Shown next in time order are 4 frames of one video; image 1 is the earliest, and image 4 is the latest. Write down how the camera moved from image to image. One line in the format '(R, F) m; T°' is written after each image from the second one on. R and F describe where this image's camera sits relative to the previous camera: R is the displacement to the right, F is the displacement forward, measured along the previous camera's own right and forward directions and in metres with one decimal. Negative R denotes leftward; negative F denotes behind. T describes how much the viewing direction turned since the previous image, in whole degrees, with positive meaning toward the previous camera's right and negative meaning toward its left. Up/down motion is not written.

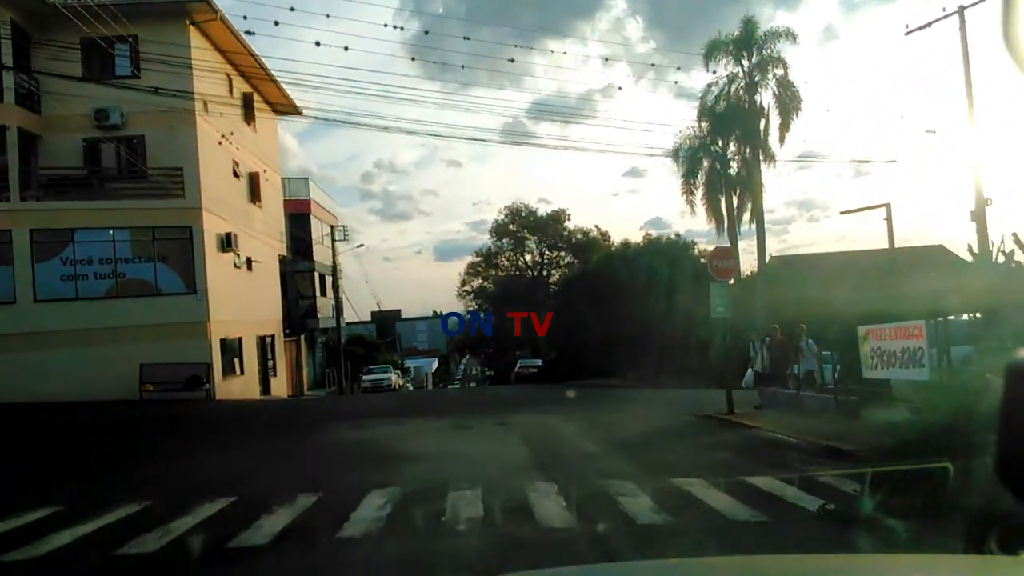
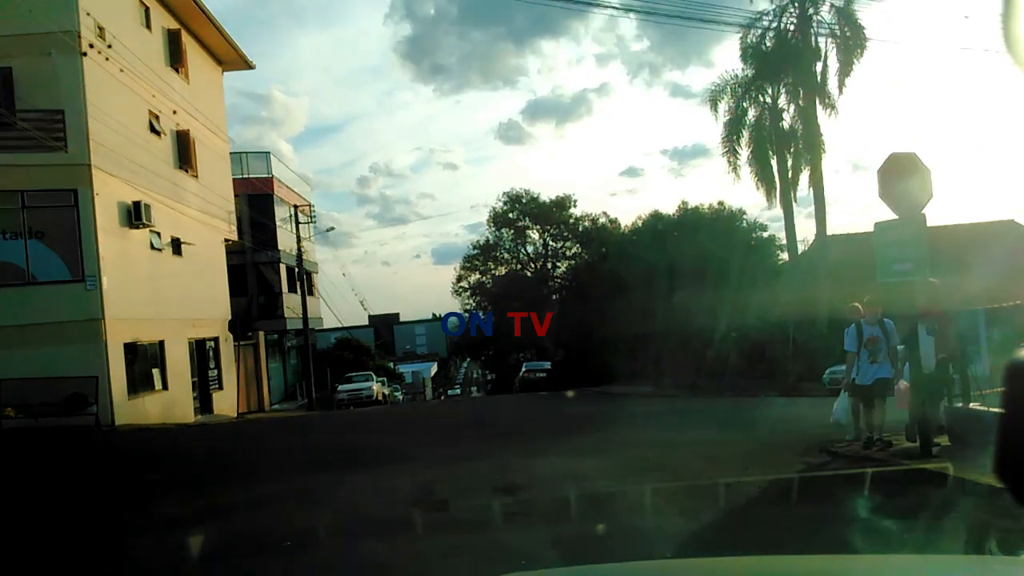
(0.0, +1.7) m; 0°
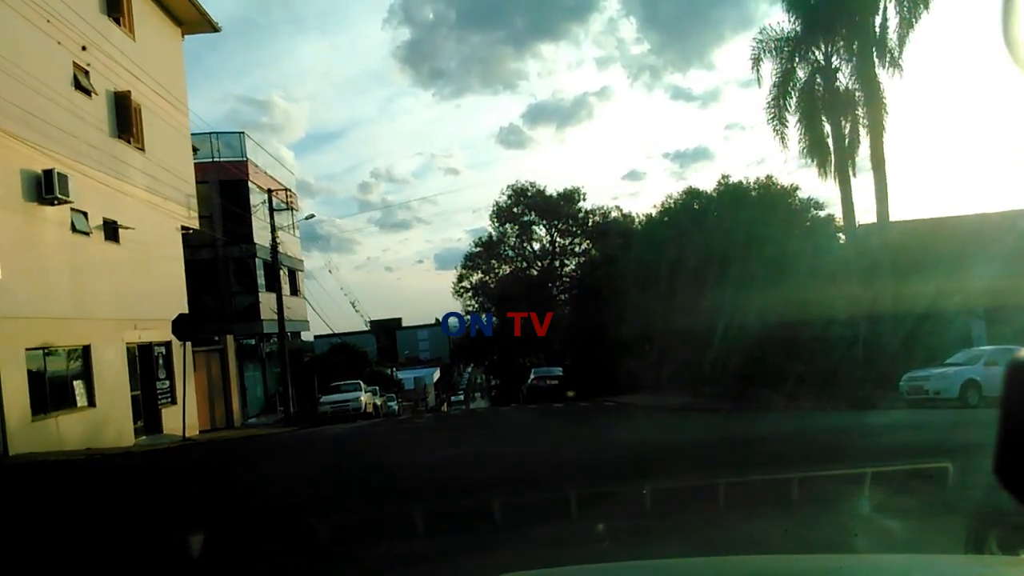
(0.0, +1.1) m; 0°
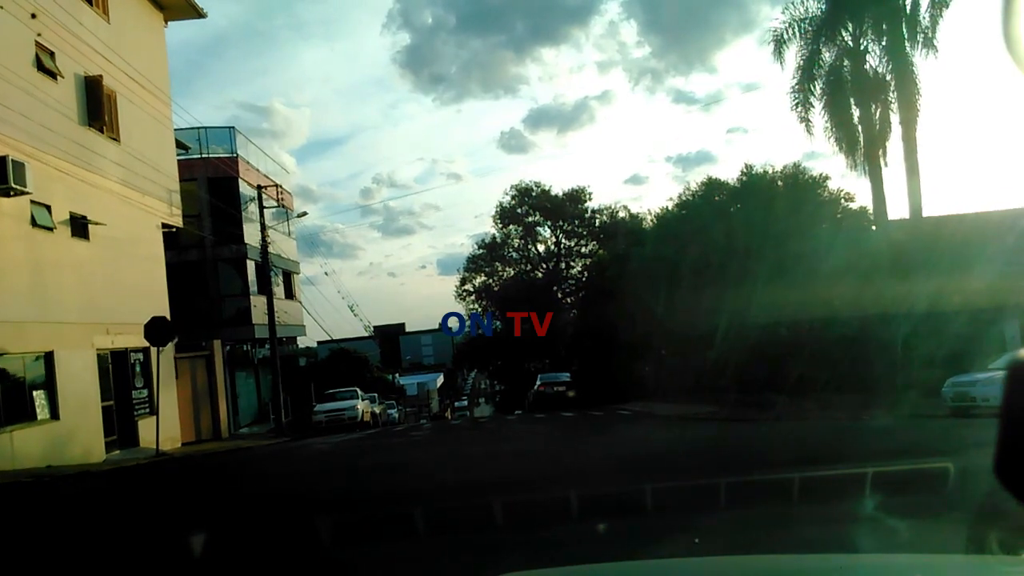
(0.0, +0.4) m; 0°
